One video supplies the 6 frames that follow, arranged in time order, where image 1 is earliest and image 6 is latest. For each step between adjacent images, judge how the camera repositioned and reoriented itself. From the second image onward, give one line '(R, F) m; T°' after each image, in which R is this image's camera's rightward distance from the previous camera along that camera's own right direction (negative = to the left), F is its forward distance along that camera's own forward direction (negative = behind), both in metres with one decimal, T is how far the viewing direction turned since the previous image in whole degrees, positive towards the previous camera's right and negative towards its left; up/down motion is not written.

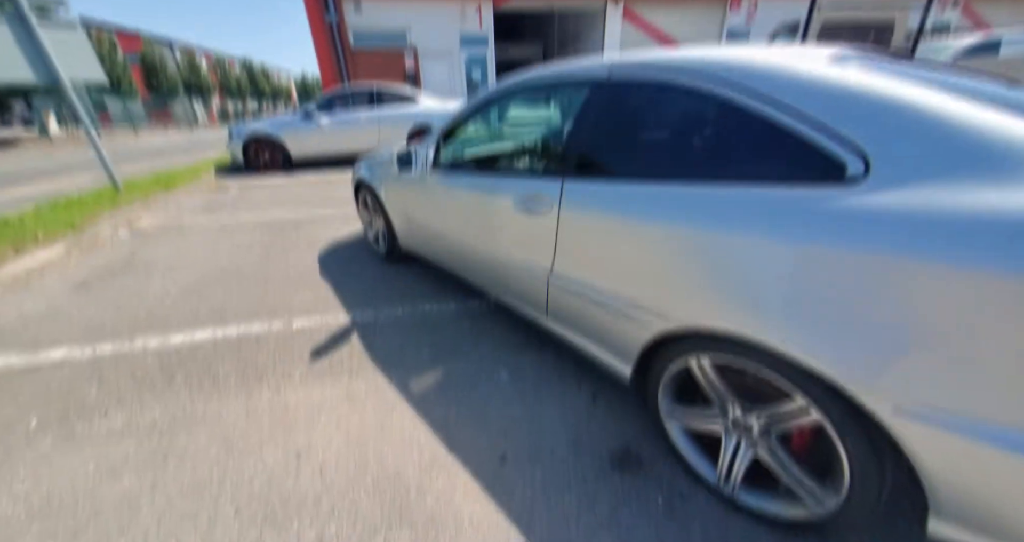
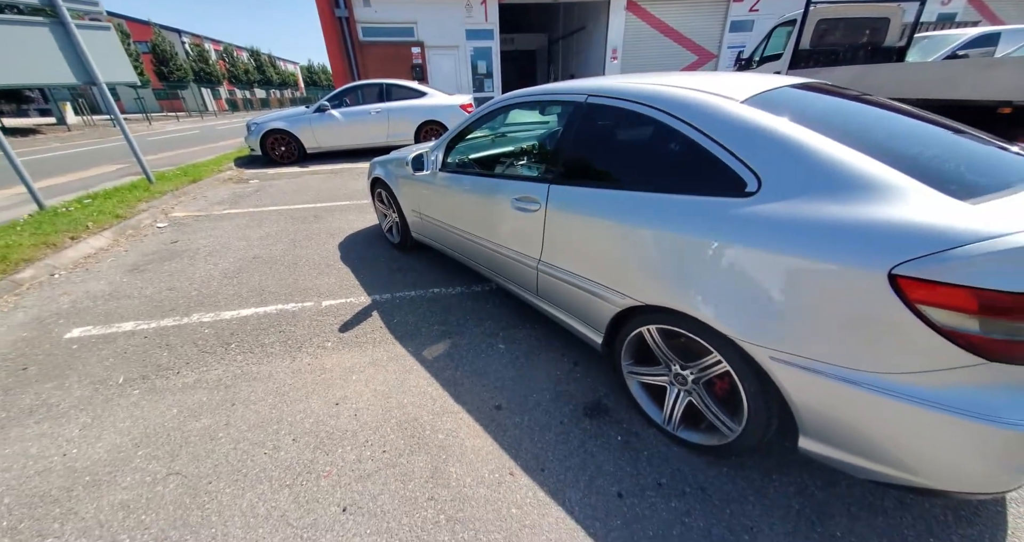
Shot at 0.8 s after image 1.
(+0.1, -0.4) m; -1°
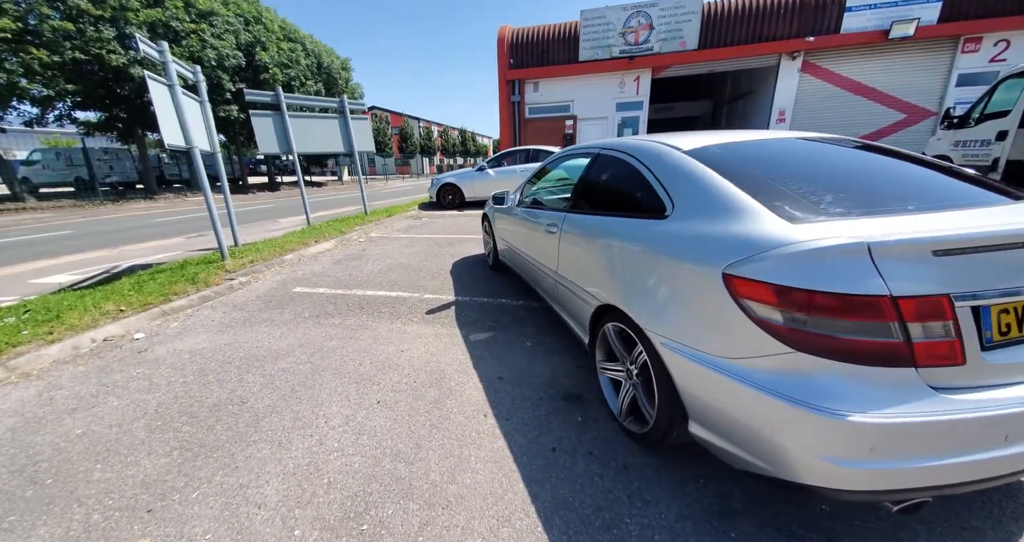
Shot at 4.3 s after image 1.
(+0.9, -0.4) m; -23°
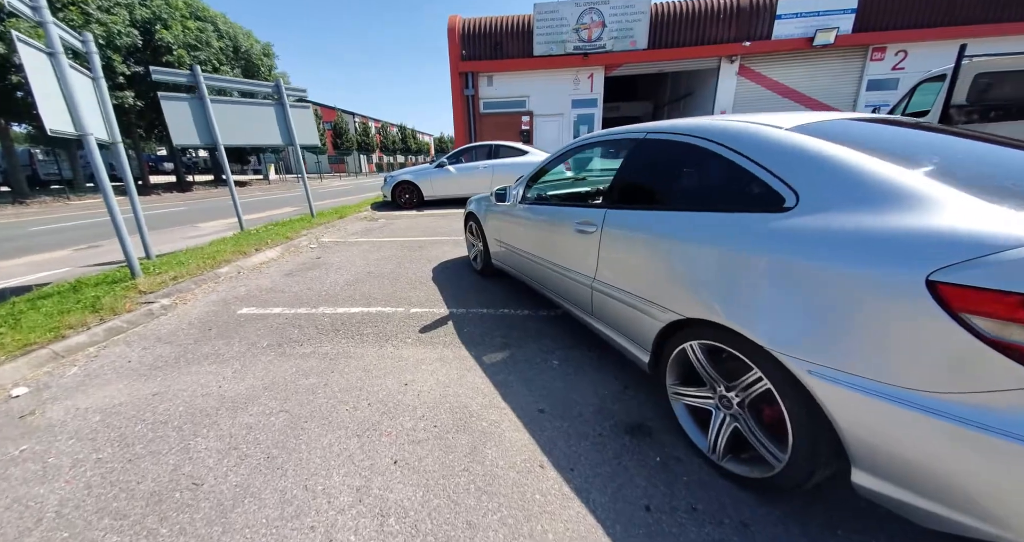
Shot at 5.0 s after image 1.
(-0.5, +0.5) m; +8°
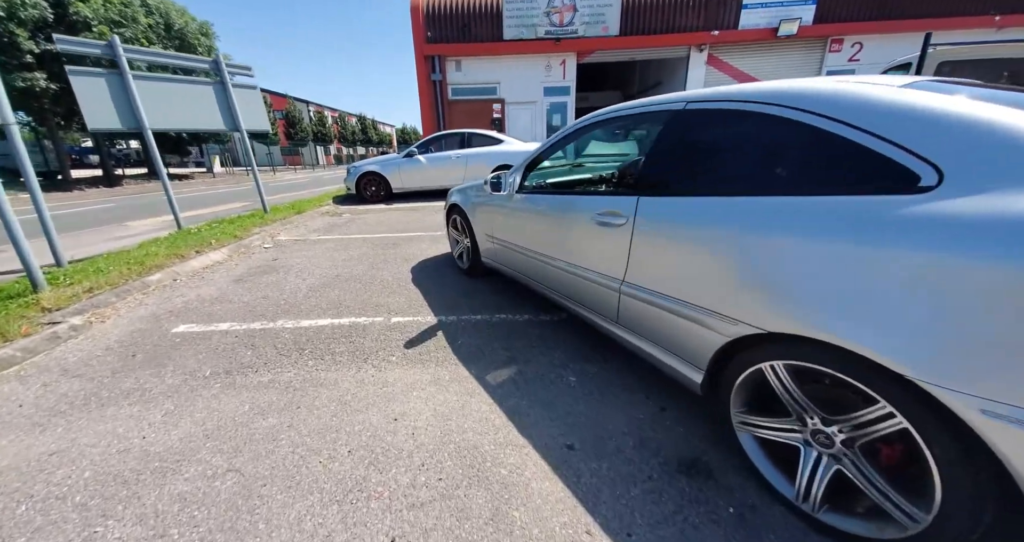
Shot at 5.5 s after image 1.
(-0.2, +0.4) m; +5°
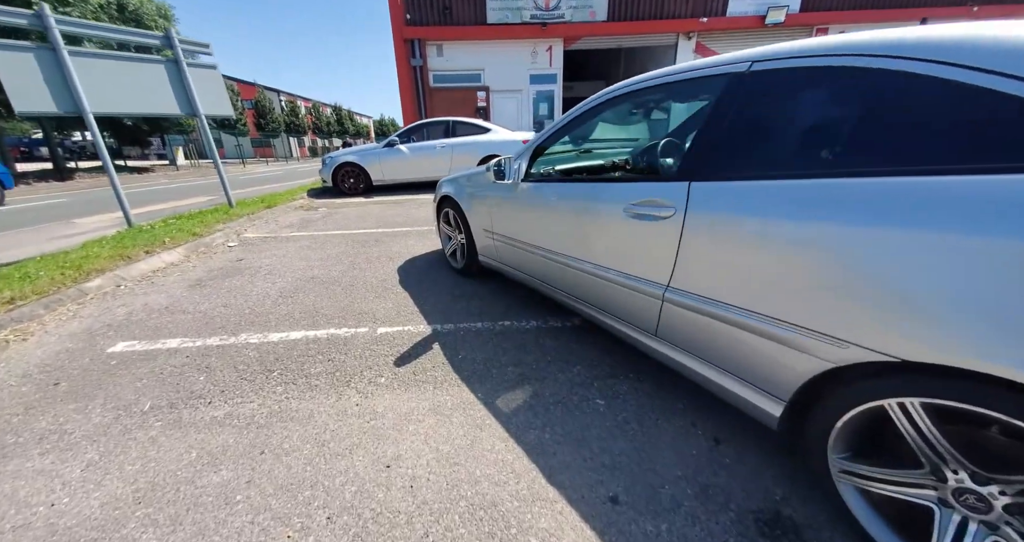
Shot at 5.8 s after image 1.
(-0.2, +0.4) m; +3°
